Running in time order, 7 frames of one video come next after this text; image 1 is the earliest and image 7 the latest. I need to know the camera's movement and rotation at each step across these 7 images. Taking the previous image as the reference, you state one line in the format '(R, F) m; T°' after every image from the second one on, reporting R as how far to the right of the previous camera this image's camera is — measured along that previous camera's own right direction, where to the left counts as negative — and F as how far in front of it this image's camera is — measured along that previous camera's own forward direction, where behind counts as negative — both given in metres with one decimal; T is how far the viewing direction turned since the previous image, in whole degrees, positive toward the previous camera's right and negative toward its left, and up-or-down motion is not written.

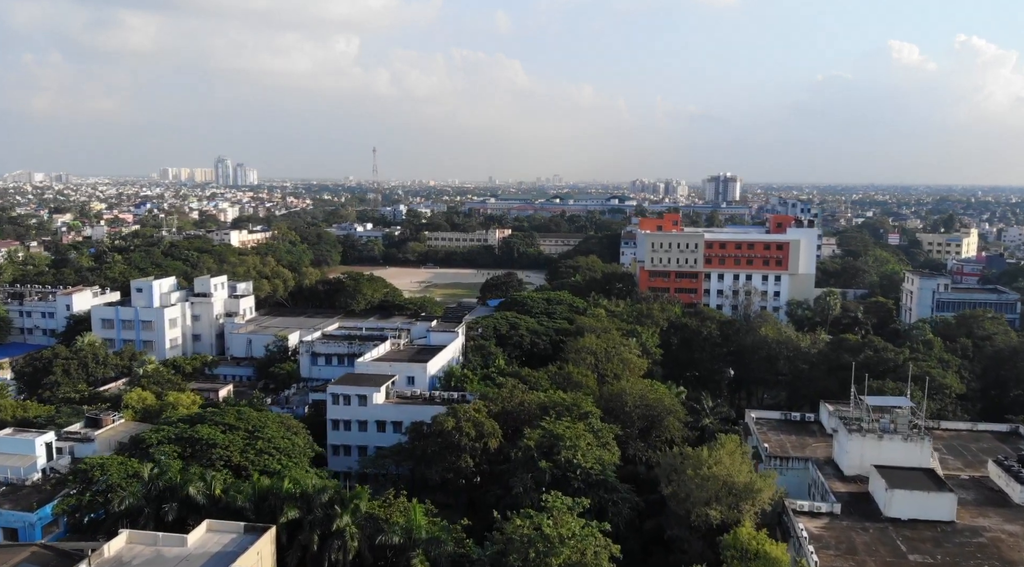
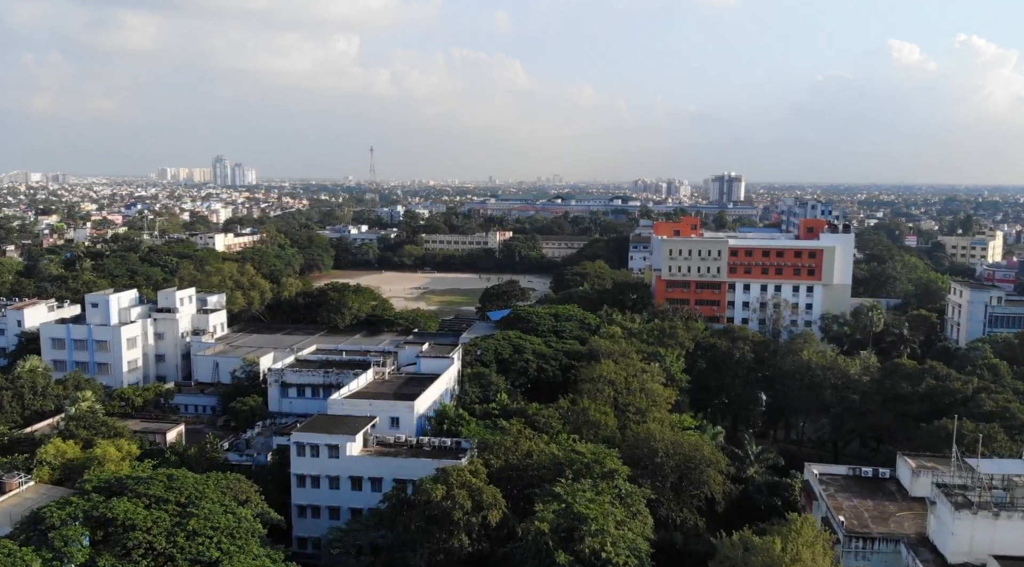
(-0.1, +5.1) m; 0°
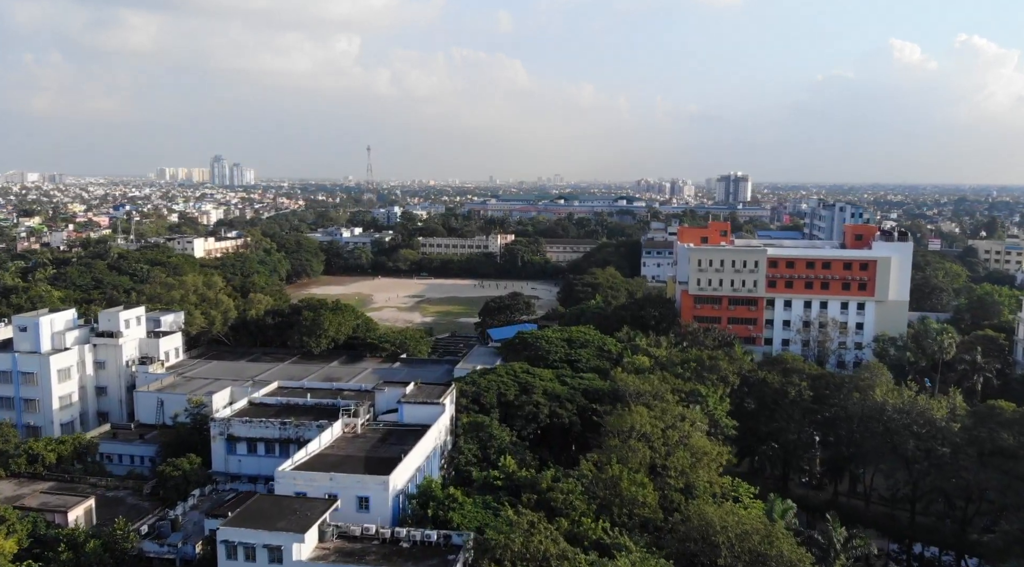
(-0.2, +6.2) m; 0°
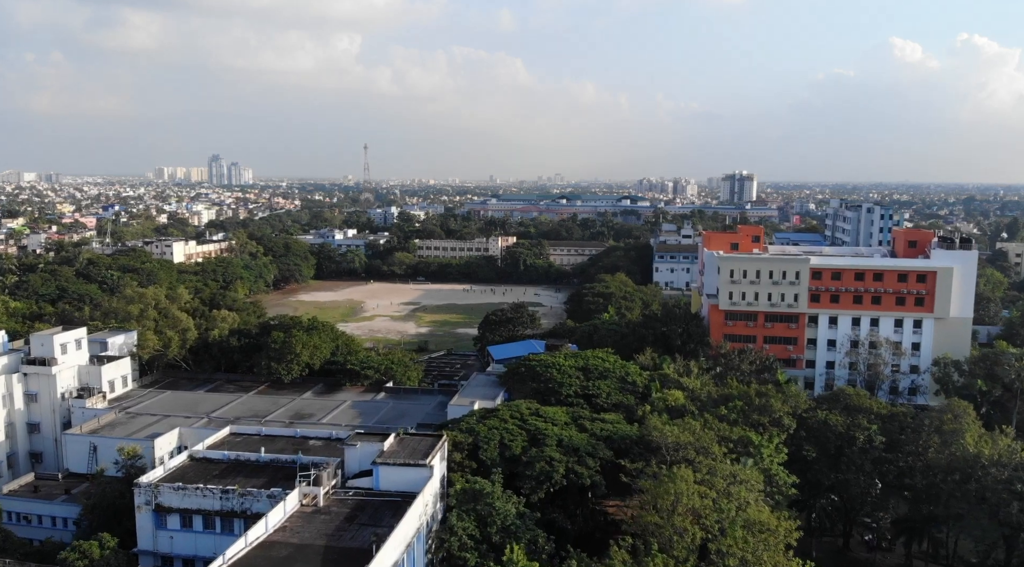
(-0.2, +5.2) m; 0°
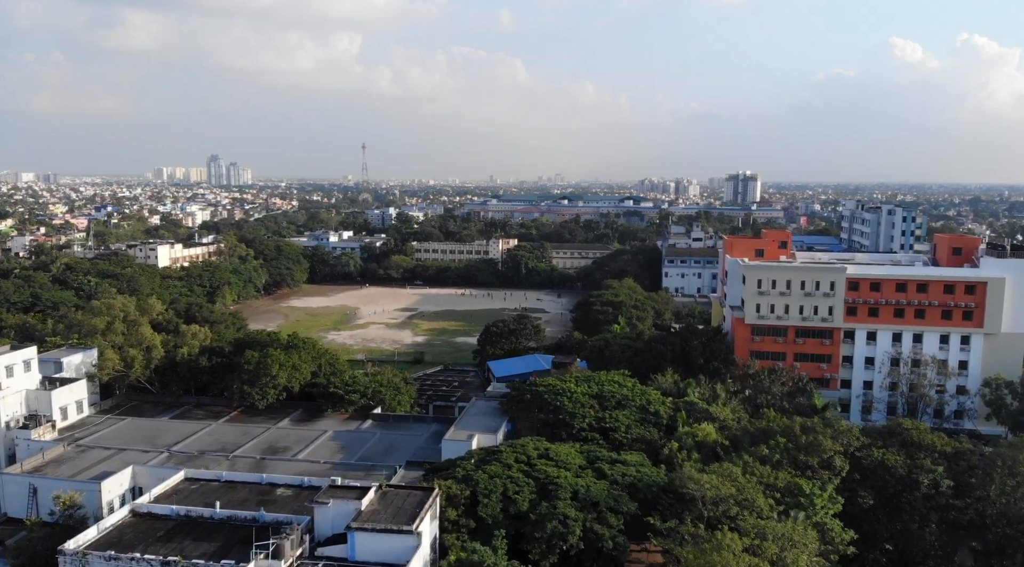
(-0.1, +3.4) m; 0°
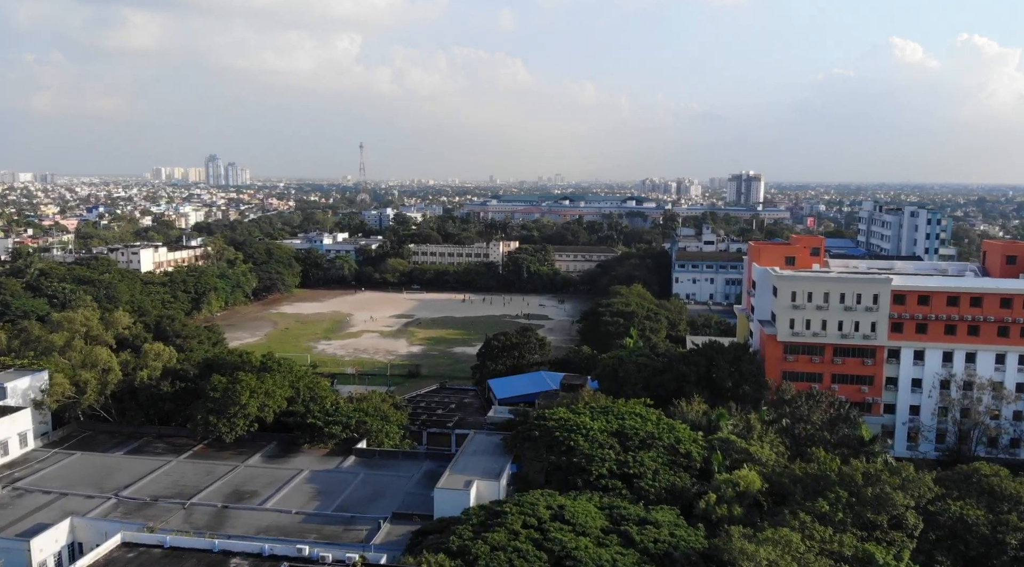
(-0.1, +3.4) m; 0°
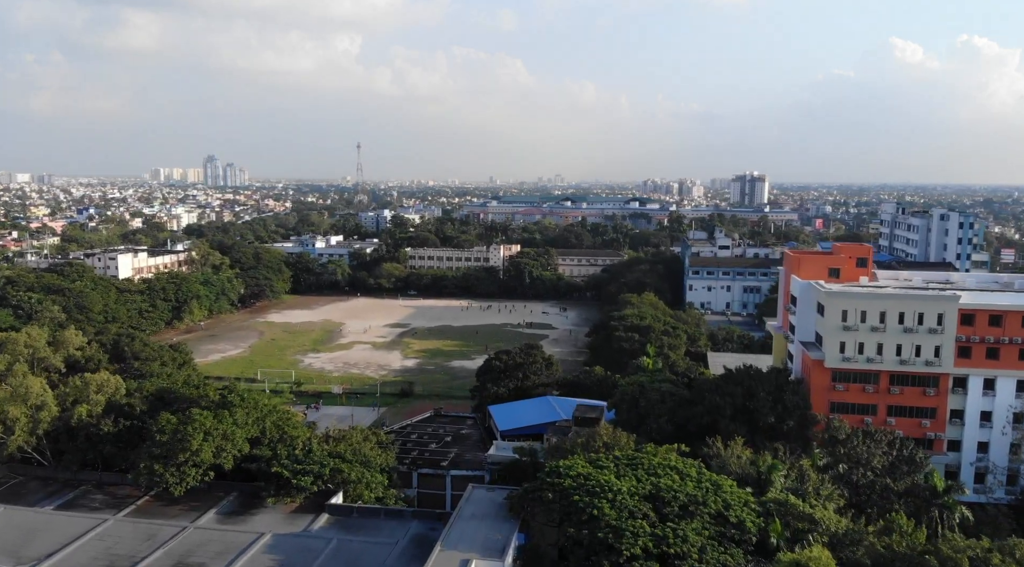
(-0.1, +3.9) m; 0°
